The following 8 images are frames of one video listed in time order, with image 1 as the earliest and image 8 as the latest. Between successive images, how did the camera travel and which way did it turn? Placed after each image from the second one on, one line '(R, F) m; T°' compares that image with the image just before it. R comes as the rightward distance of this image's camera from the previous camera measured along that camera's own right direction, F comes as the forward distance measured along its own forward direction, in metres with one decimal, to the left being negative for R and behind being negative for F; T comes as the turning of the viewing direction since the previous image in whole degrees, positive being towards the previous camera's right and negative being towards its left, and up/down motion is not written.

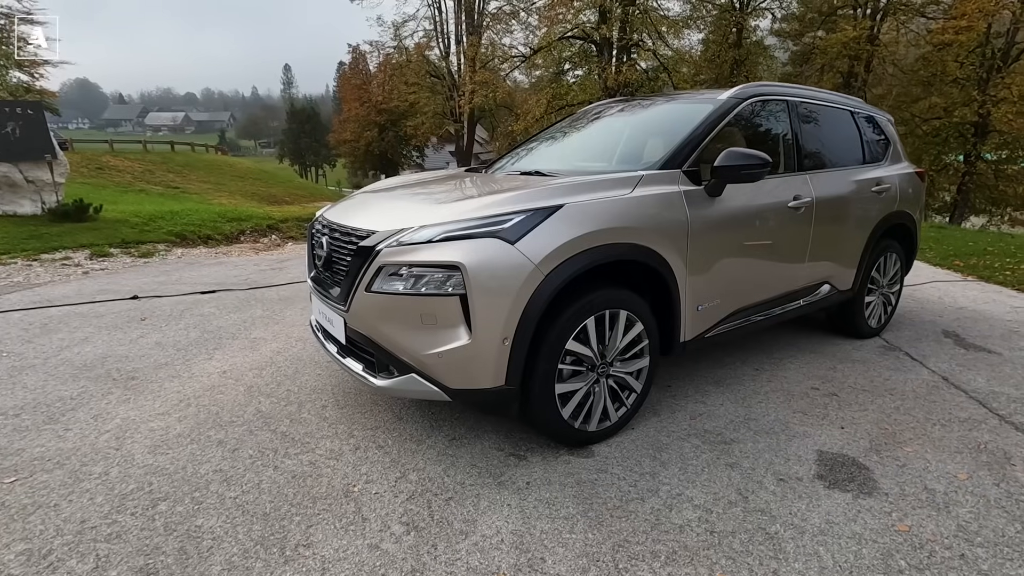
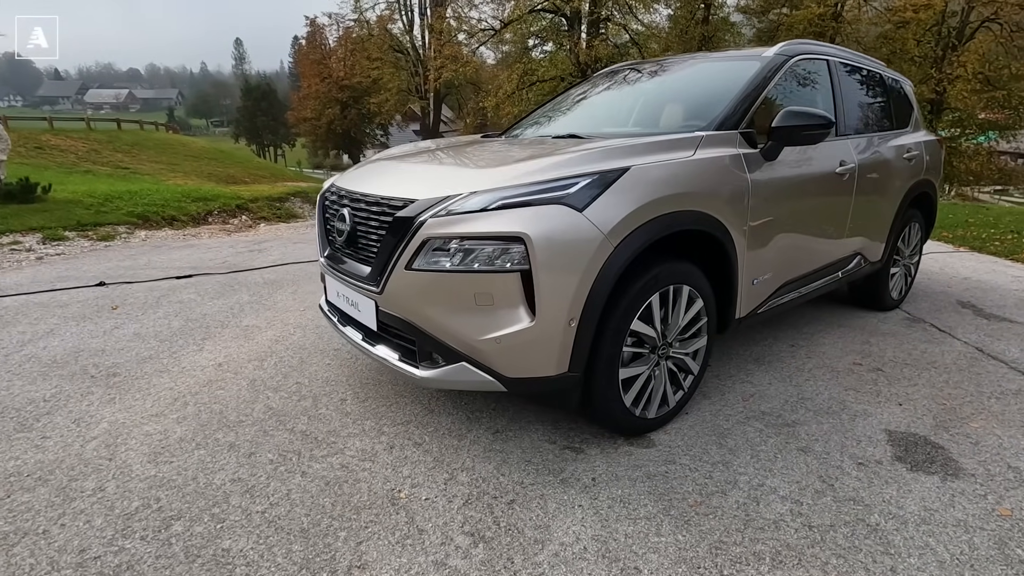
(-0.4, +0.3) m; +4°
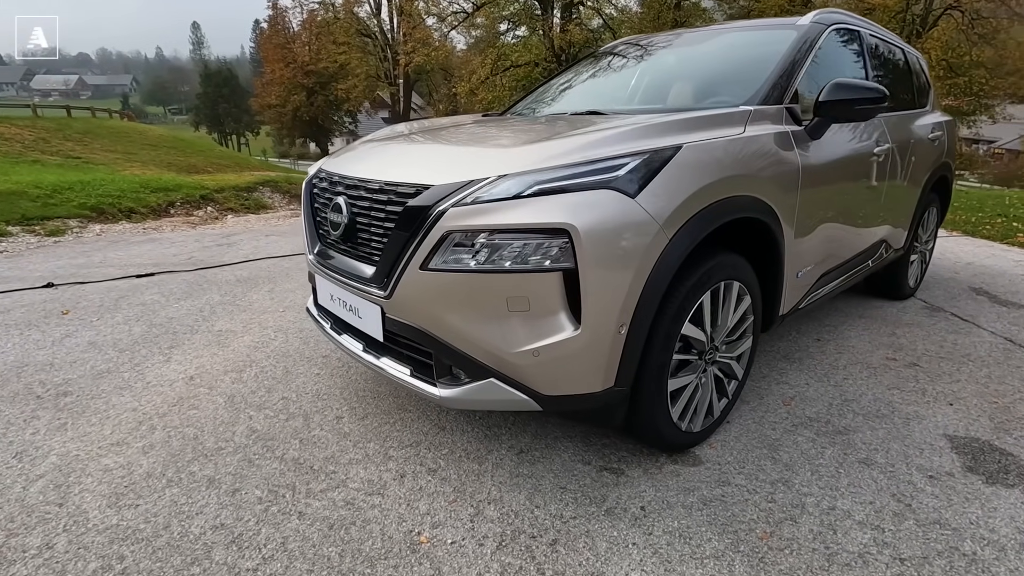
(-0.2, +0.3) m; +3°
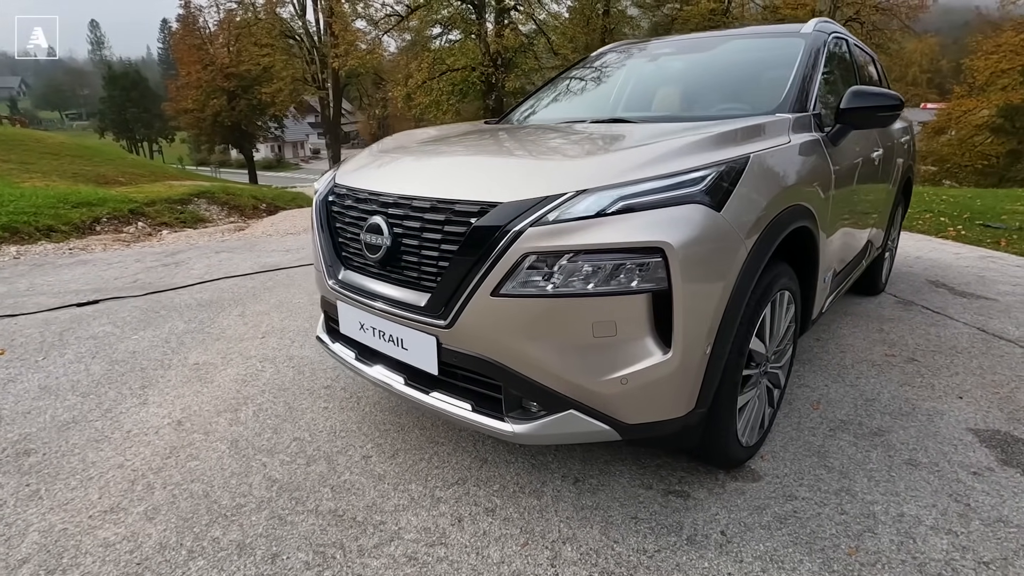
(-0.4, +0.2) m; +7°
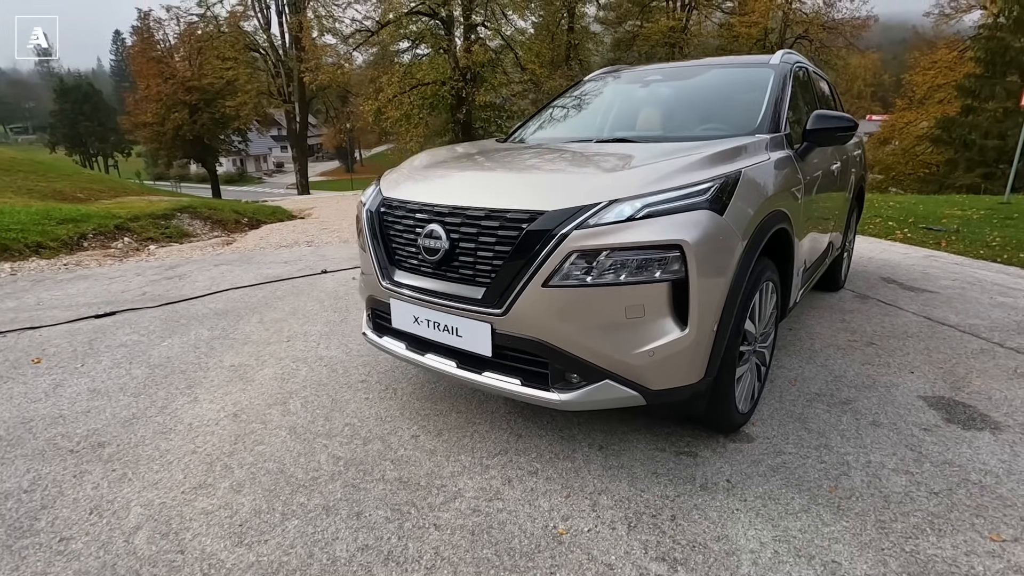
(-0.3, -0.3) m; +3°
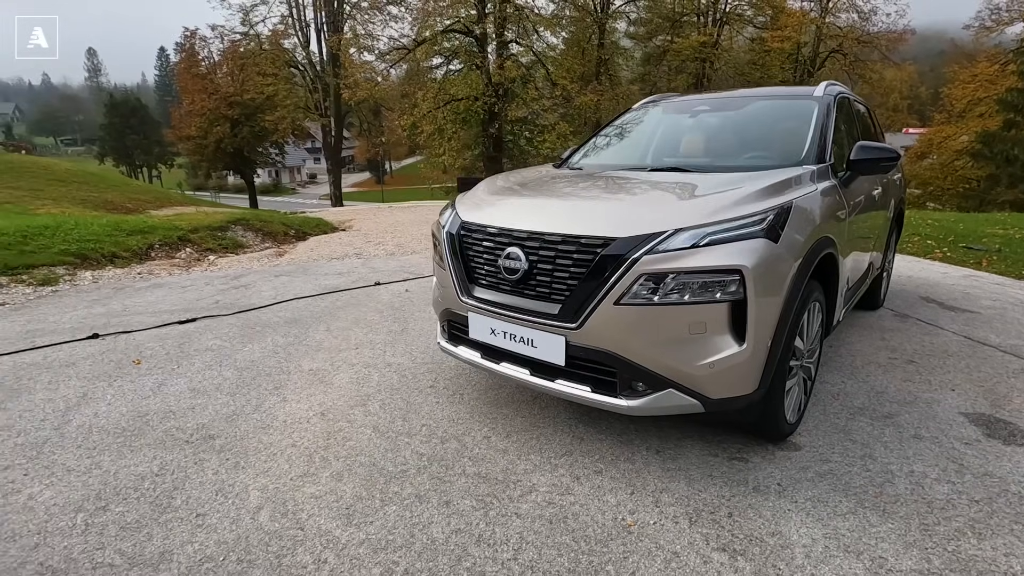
(-0.2, -0.3) m; -3°
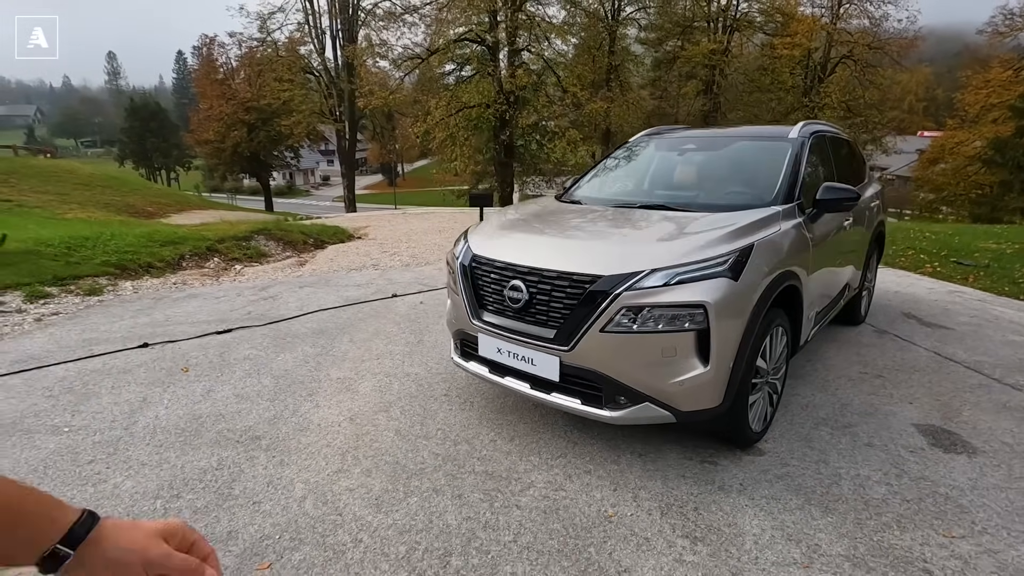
(0.0, -0.4) m; -1°
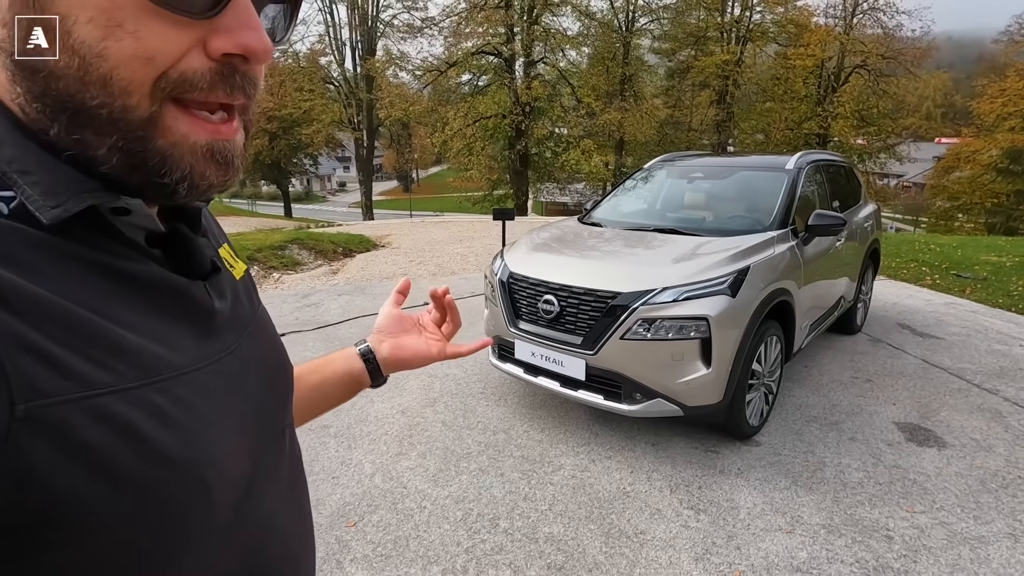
(-0.1, -0.6) m; -1°
